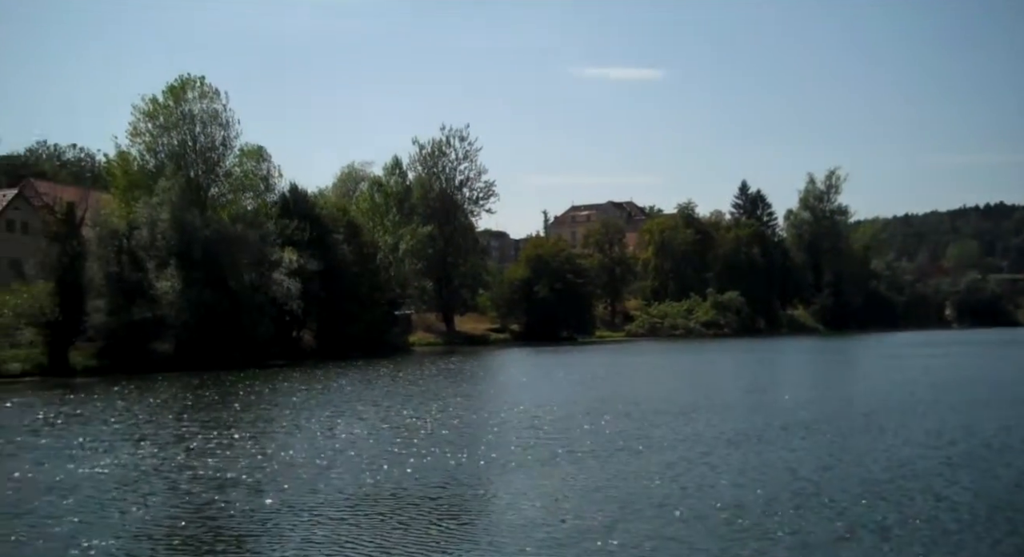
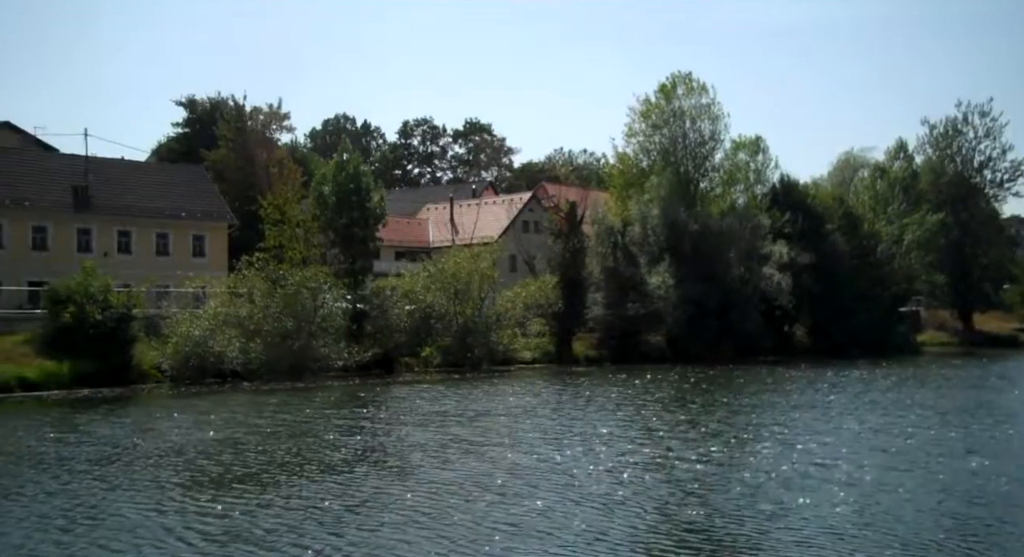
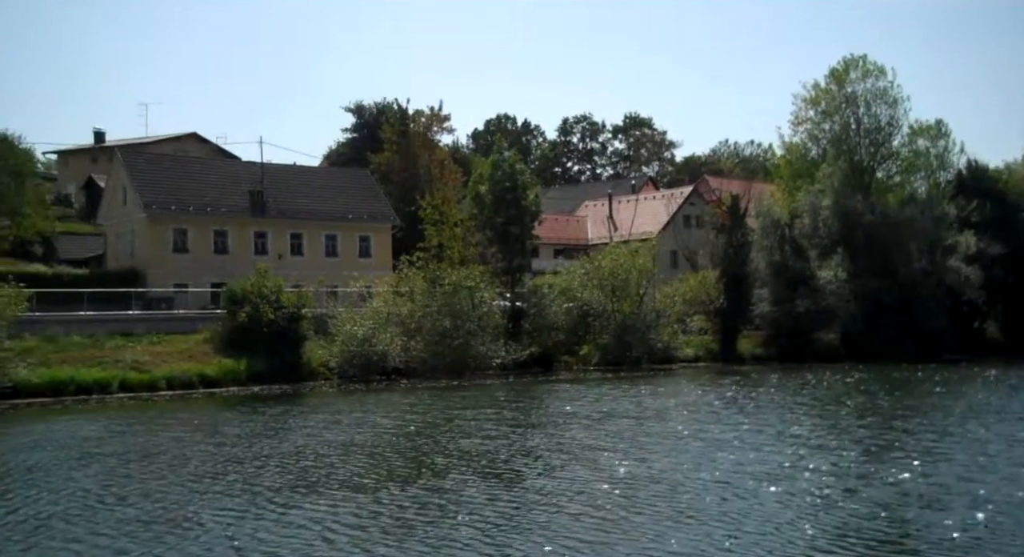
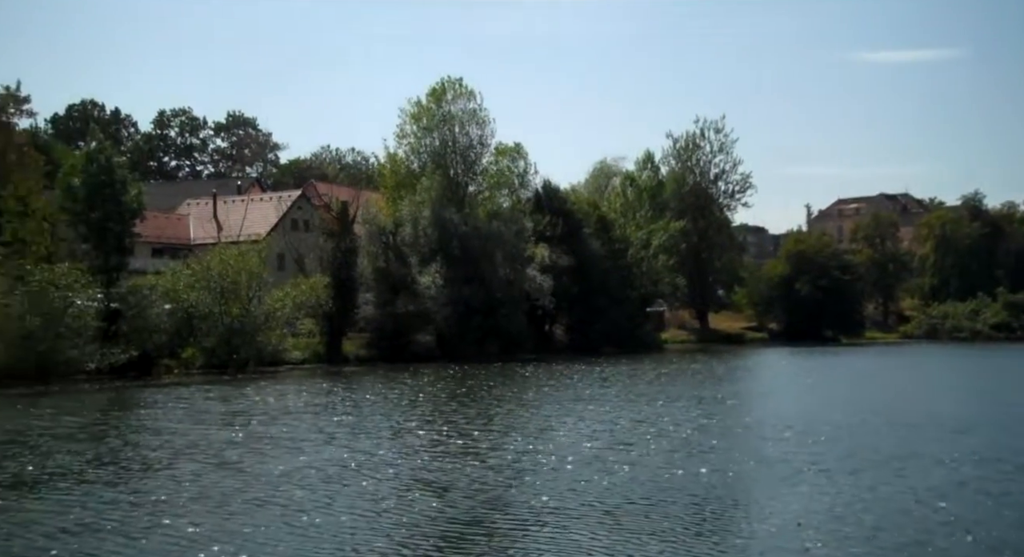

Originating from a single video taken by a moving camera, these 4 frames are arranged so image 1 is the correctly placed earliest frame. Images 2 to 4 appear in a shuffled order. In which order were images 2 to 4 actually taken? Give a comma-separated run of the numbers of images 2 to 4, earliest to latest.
4, 2, 3
